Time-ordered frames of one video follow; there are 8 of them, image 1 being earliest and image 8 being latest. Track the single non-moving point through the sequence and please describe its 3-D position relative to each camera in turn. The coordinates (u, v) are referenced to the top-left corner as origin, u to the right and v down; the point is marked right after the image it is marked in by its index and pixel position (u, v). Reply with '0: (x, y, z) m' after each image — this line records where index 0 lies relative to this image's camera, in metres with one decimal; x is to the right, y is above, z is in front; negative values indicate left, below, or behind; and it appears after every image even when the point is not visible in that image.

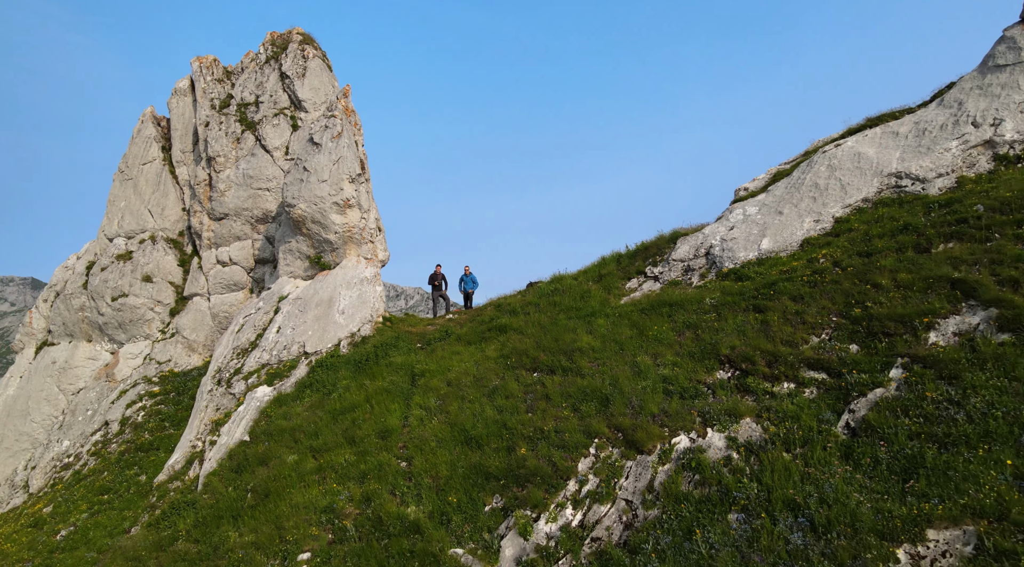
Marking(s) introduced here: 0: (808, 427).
0: (+5.3, -2.4, +14.8) m
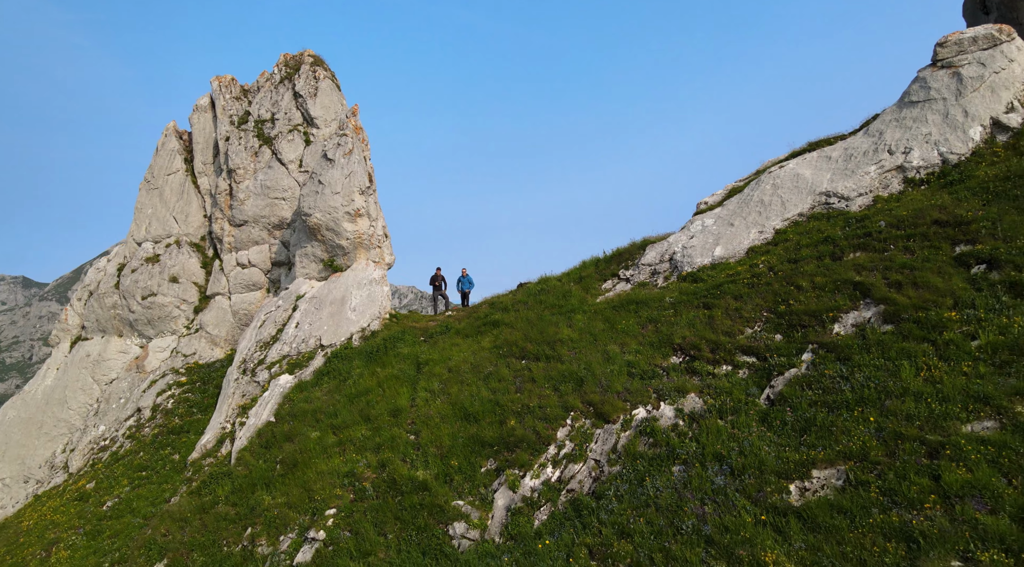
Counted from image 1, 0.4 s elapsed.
0: (+5.1, -2.4, +18.8) m
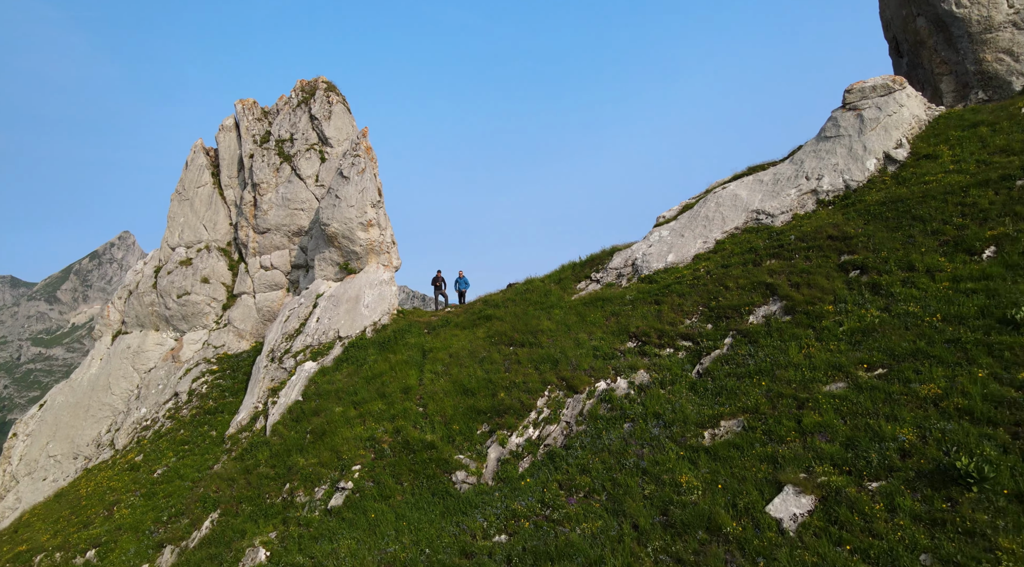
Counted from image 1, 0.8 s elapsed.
0: (+4.8, -2.5, +24.7) m
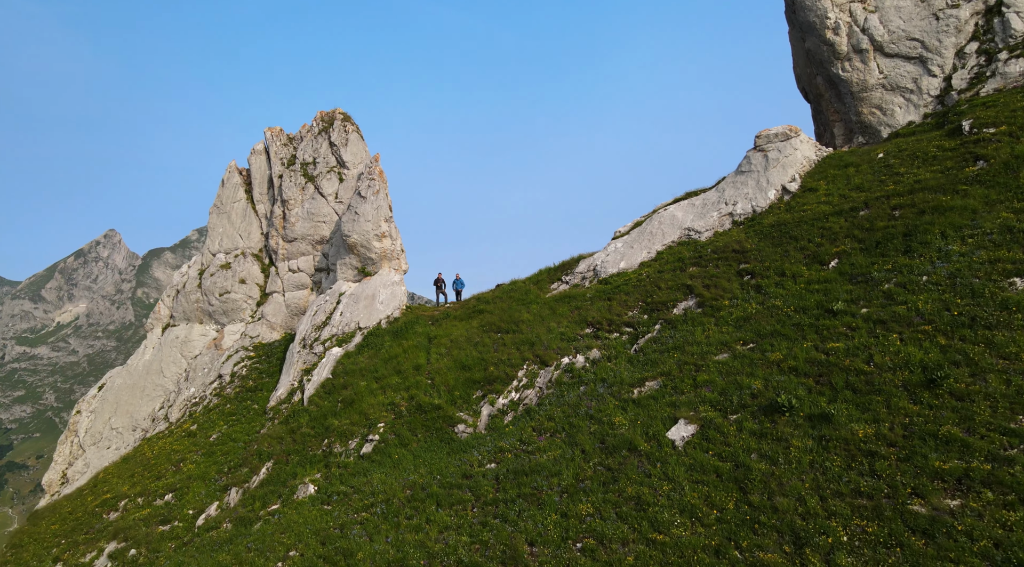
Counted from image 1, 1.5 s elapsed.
0: (+4.3, -2.5, +33.9) m
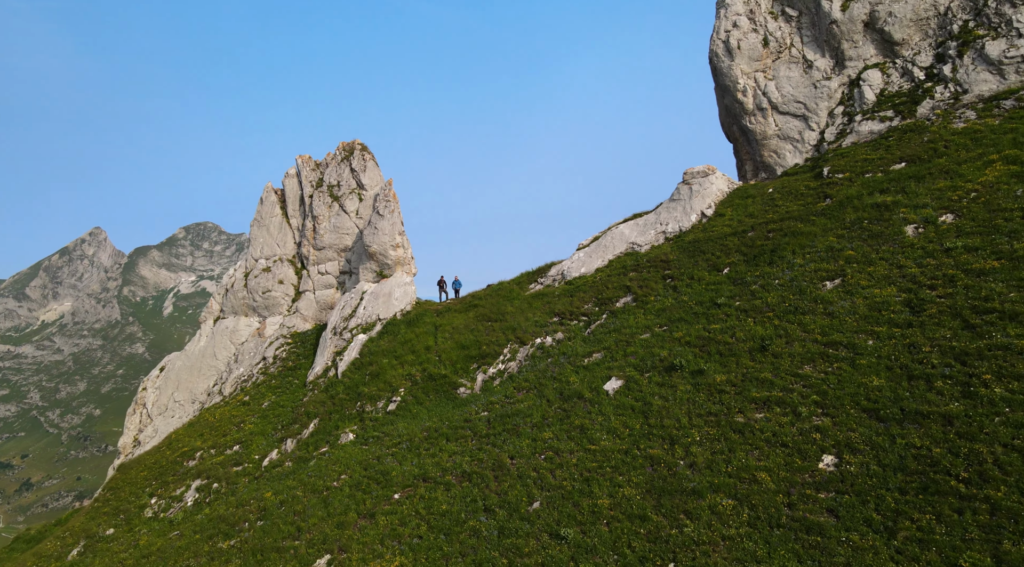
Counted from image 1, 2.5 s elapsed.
0: (+3.5, -2.6, +46.8) m
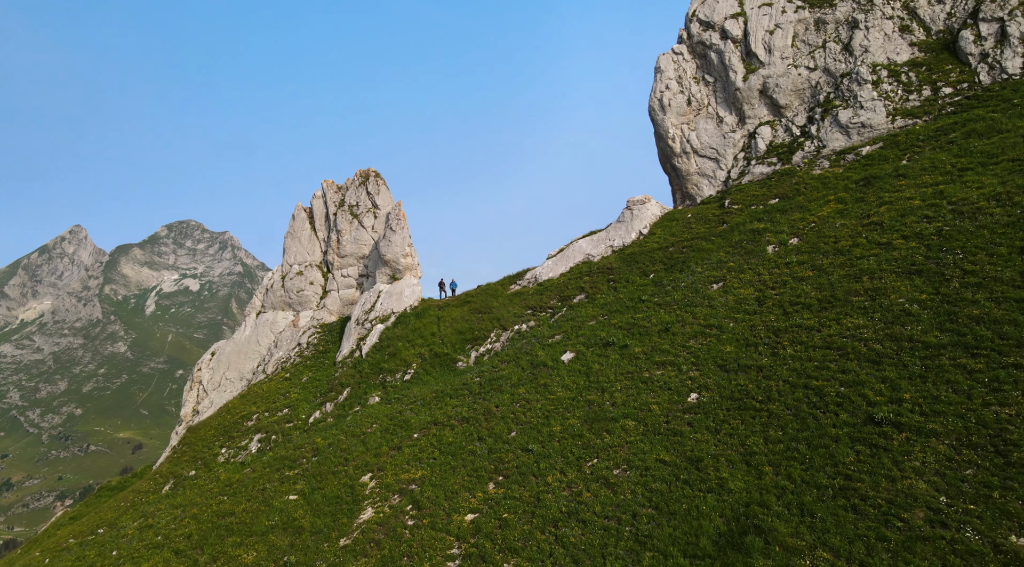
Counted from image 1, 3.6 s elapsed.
0: (+2.4, -2.7, +63.8) m
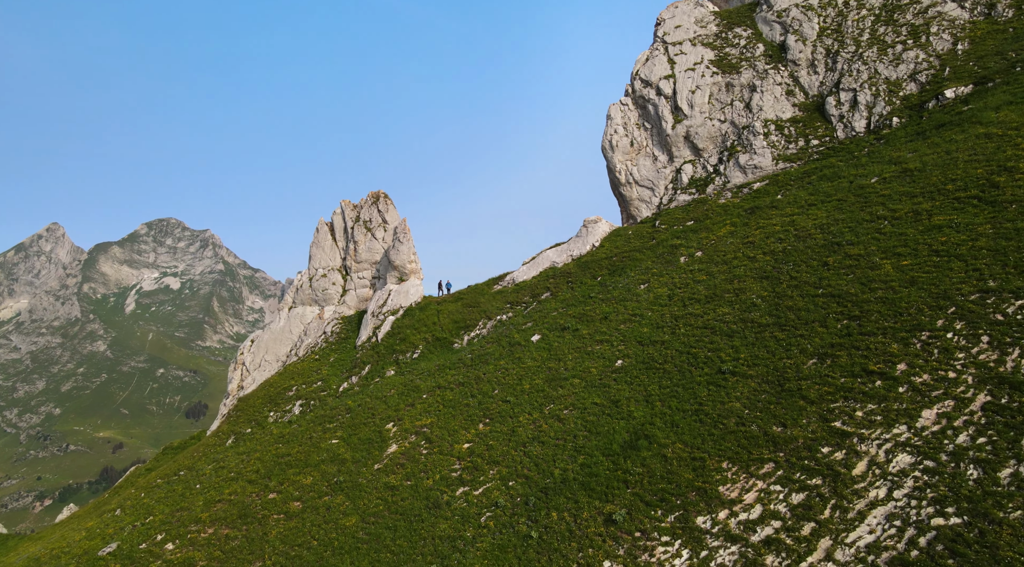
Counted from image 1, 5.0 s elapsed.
0: (+0.7, -2.8, +84.4) m
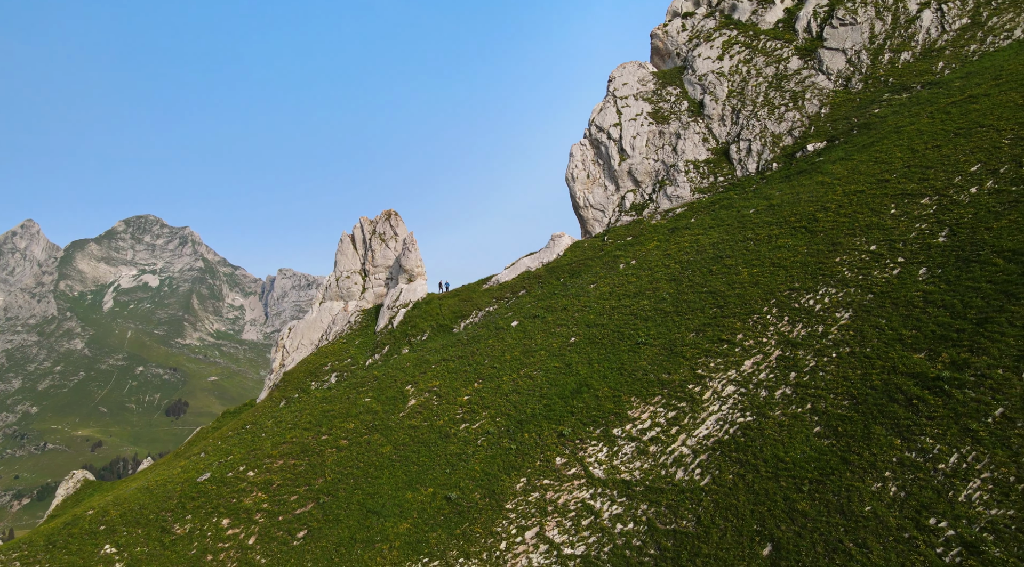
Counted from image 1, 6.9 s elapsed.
0: (-1.3, -2.8, +112.1) m
